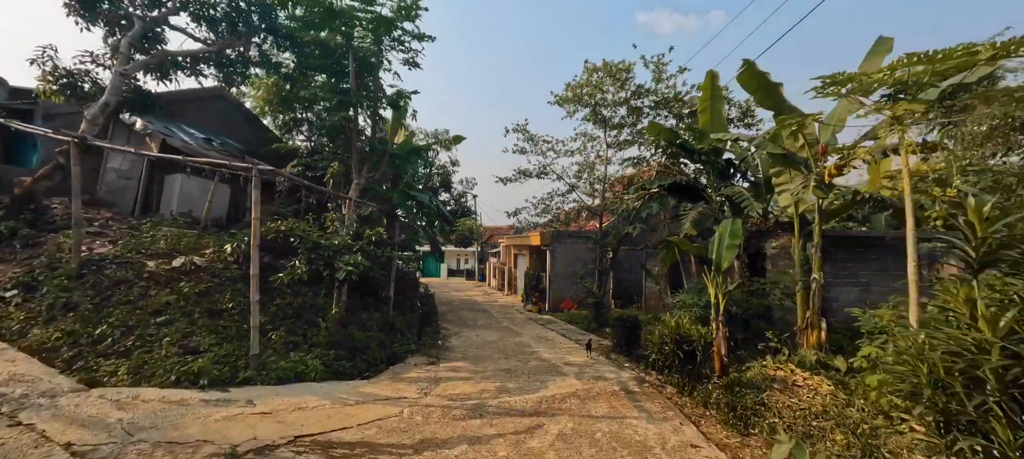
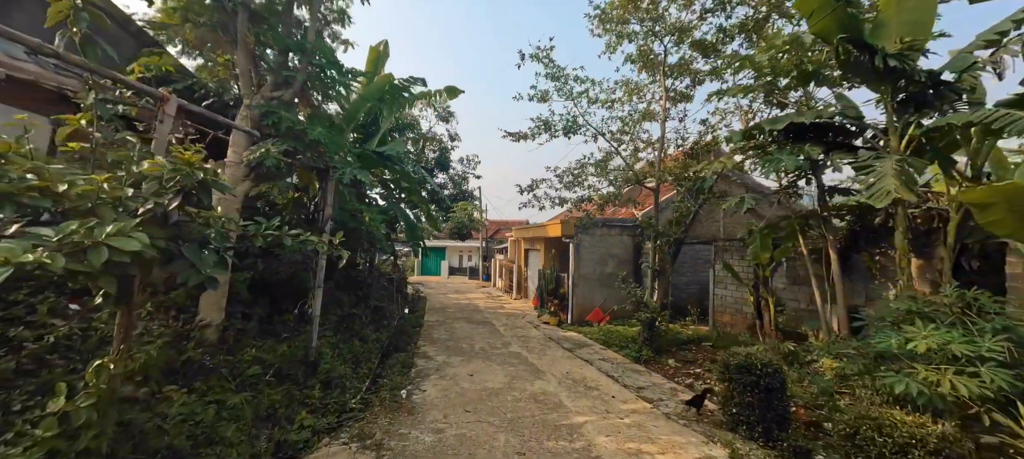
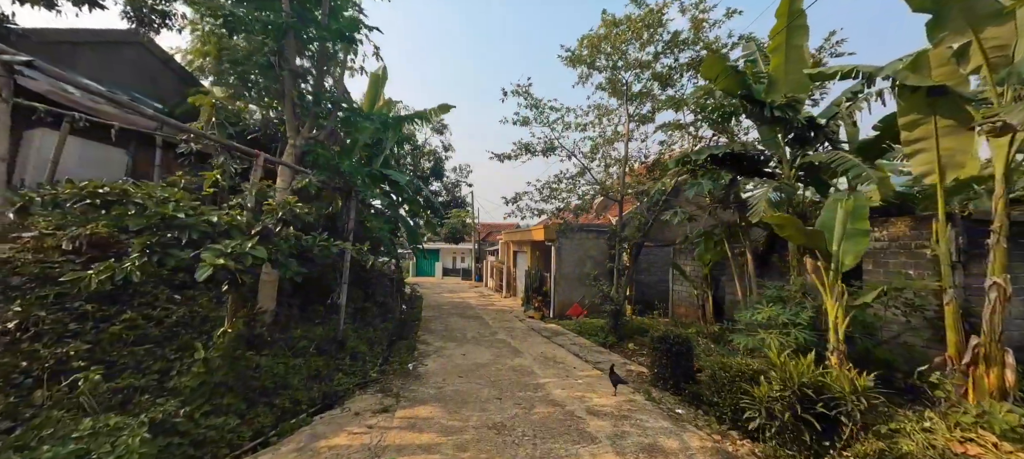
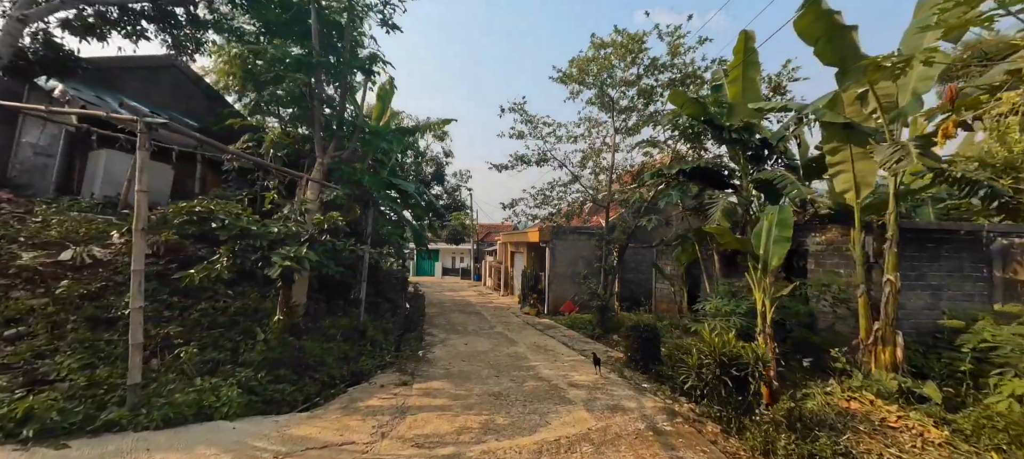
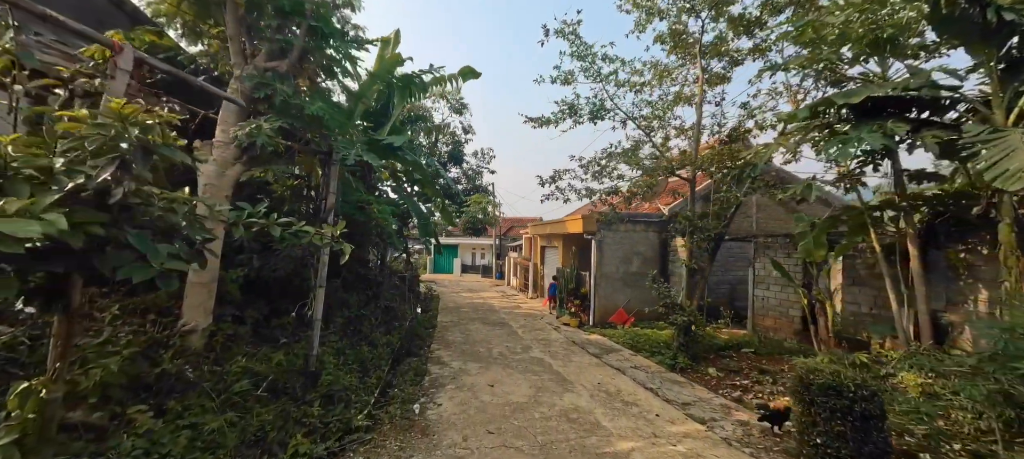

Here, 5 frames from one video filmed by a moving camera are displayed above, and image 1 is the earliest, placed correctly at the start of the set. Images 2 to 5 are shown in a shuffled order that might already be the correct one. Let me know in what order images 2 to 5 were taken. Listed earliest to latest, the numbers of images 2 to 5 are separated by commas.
4, 3, 2, 5
